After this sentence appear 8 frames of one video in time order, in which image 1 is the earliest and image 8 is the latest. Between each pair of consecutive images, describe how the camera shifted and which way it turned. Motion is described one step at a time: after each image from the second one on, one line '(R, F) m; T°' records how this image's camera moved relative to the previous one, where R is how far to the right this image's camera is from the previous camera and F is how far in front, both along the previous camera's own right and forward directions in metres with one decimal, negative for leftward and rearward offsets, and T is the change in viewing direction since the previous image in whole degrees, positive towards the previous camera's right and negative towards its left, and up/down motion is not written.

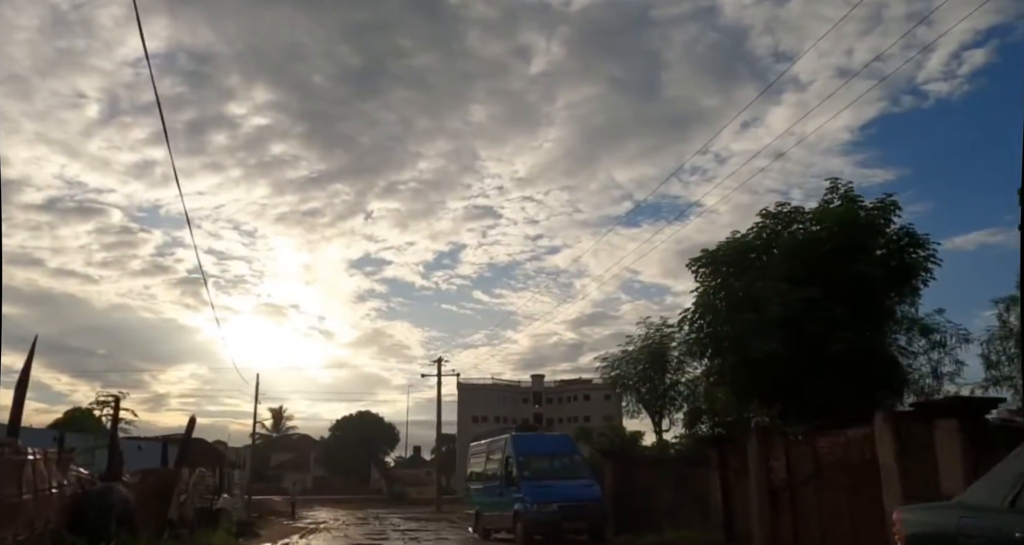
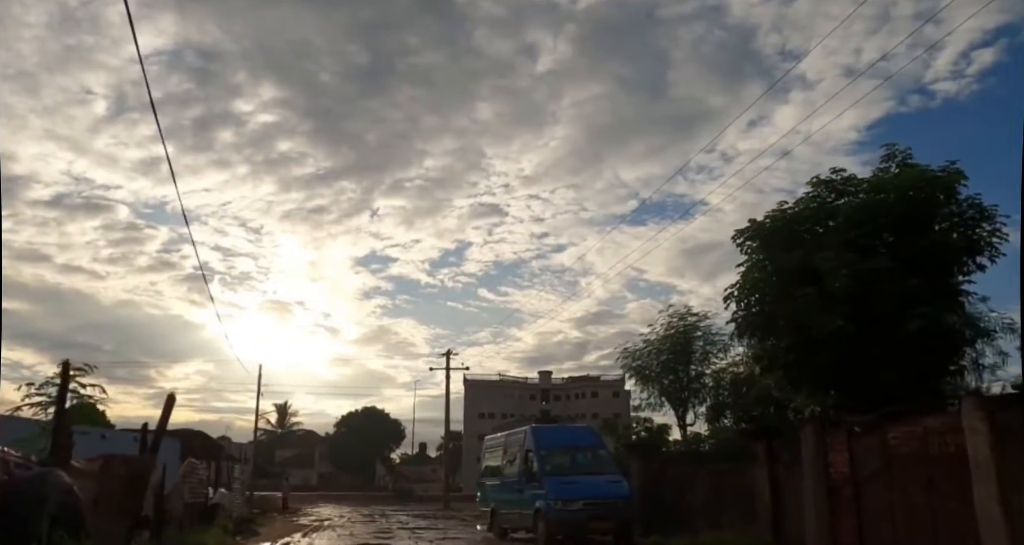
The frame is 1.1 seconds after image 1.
(-0.4, +1.7) m; 0°
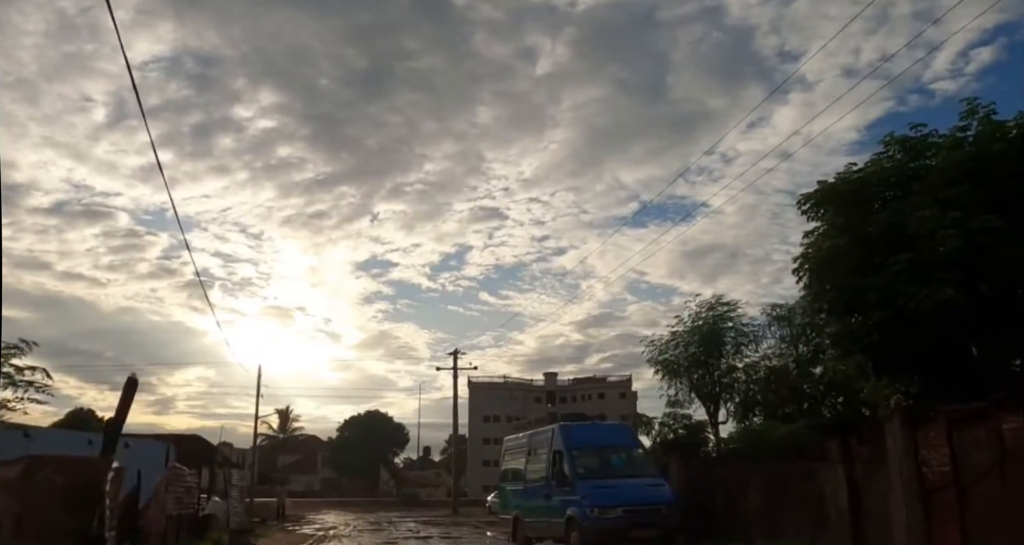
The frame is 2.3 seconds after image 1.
(-0.6, +2.0) m; 0°
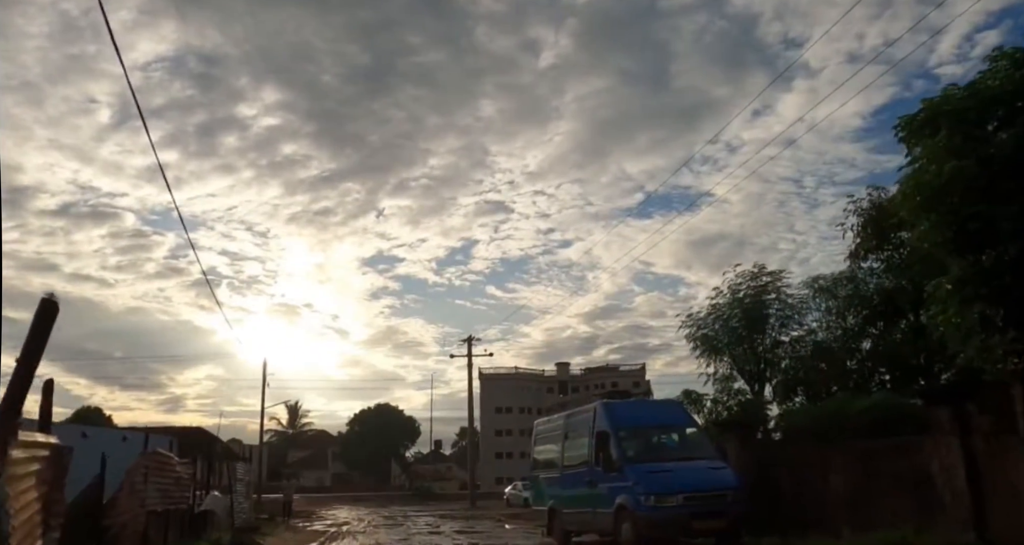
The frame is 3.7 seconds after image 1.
(-0.6, +2.1) m; -1°
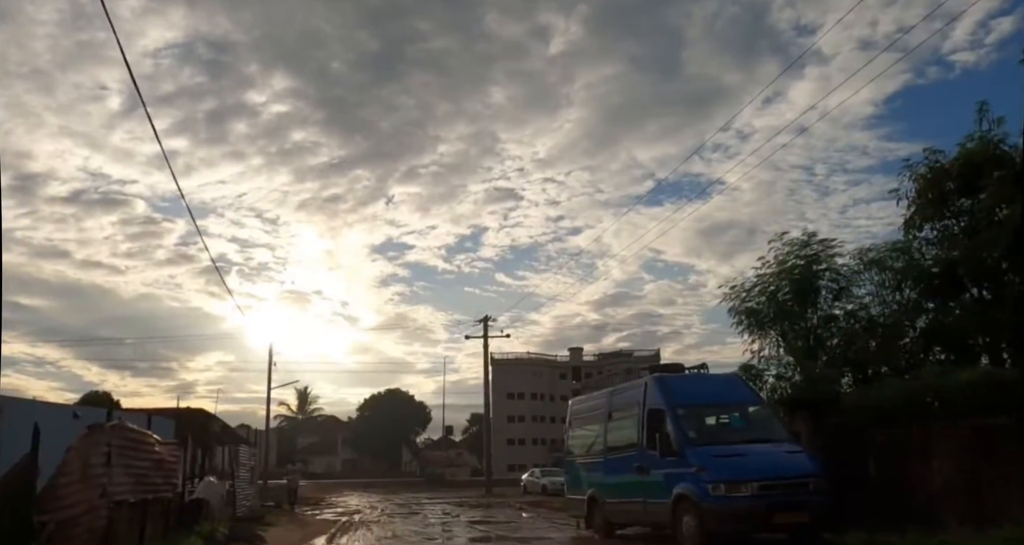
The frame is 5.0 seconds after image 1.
(-0.5, +2.1) m; -1°
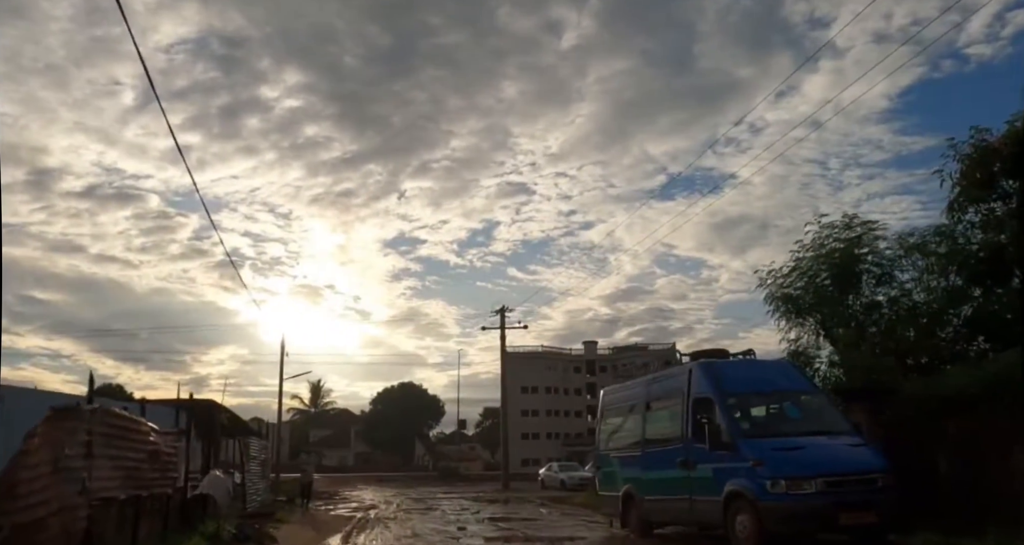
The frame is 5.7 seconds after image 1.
(-0.3, +1.1) m; -1°
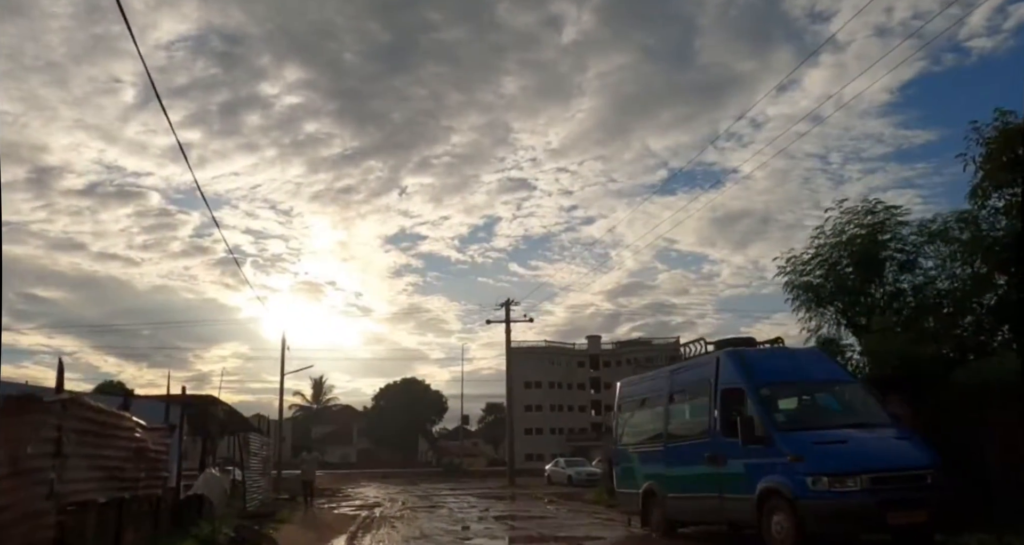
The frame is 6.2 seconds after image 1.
(-0.2, +0.8) m; 0°
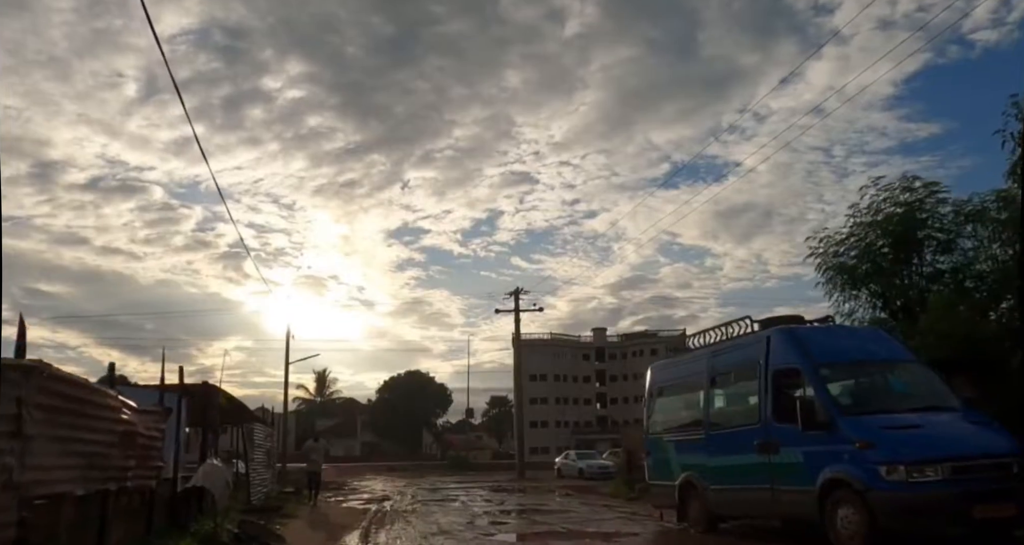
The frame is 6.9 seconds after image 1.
(-0.4, +1.0) m; 0°
